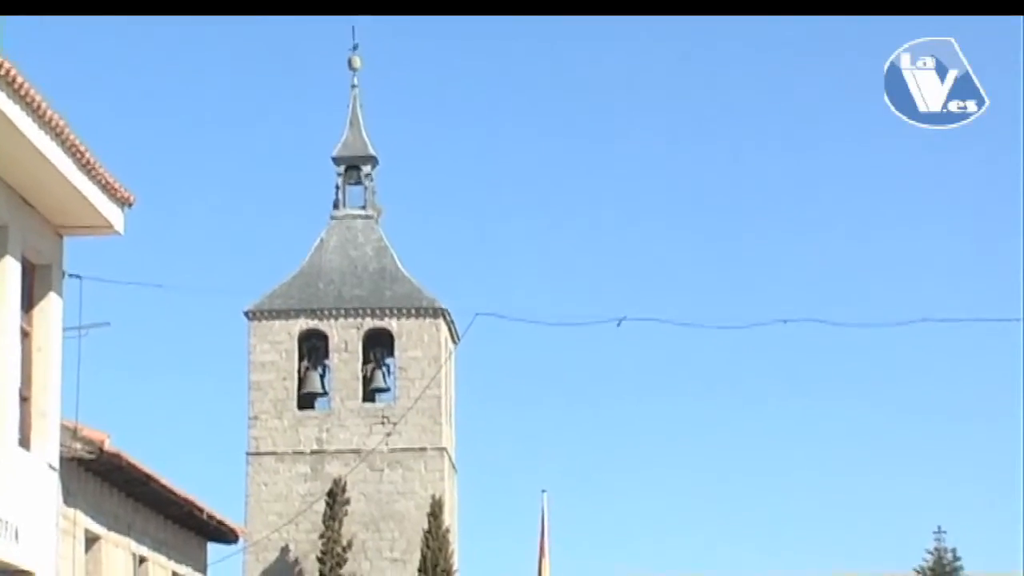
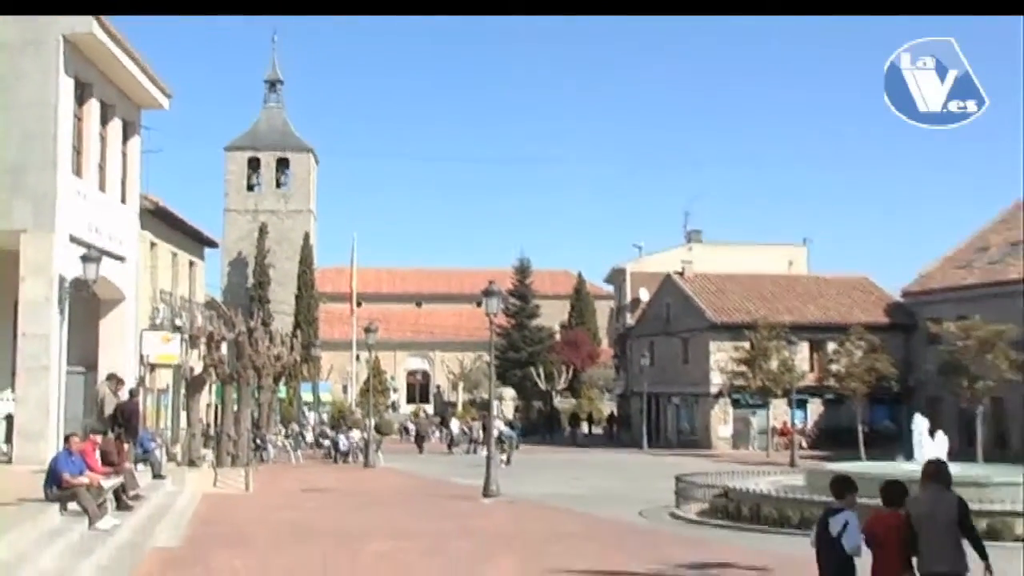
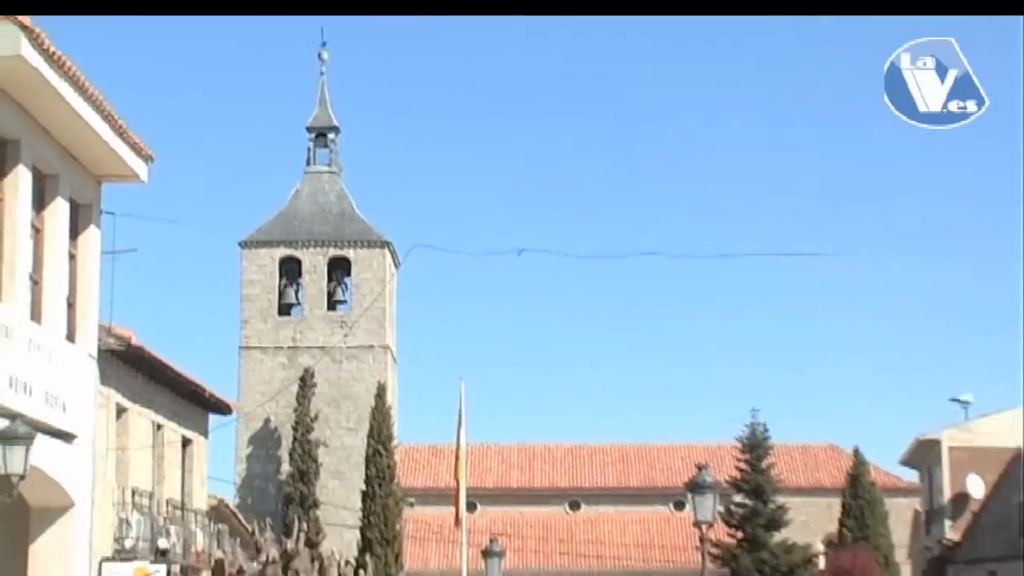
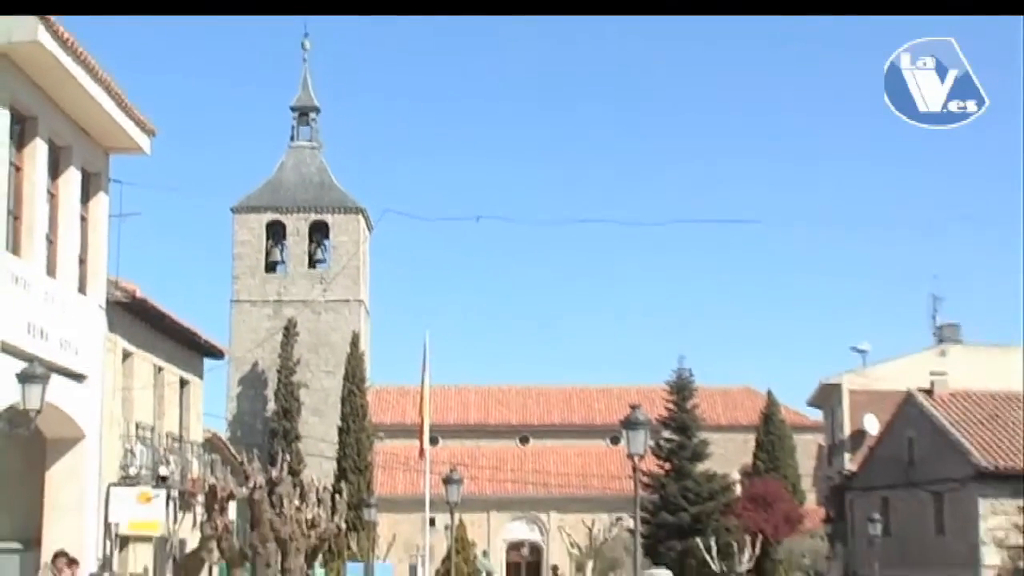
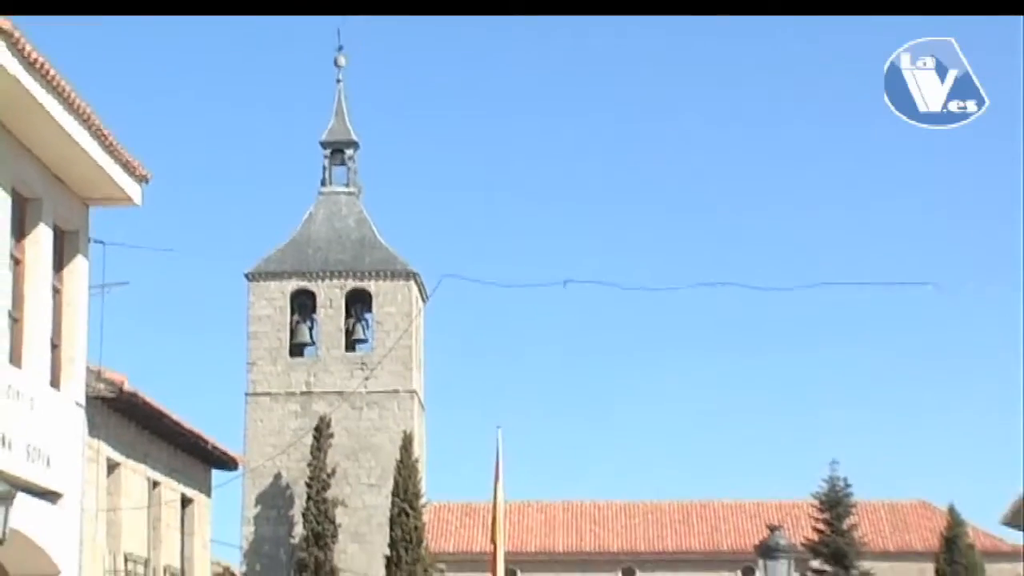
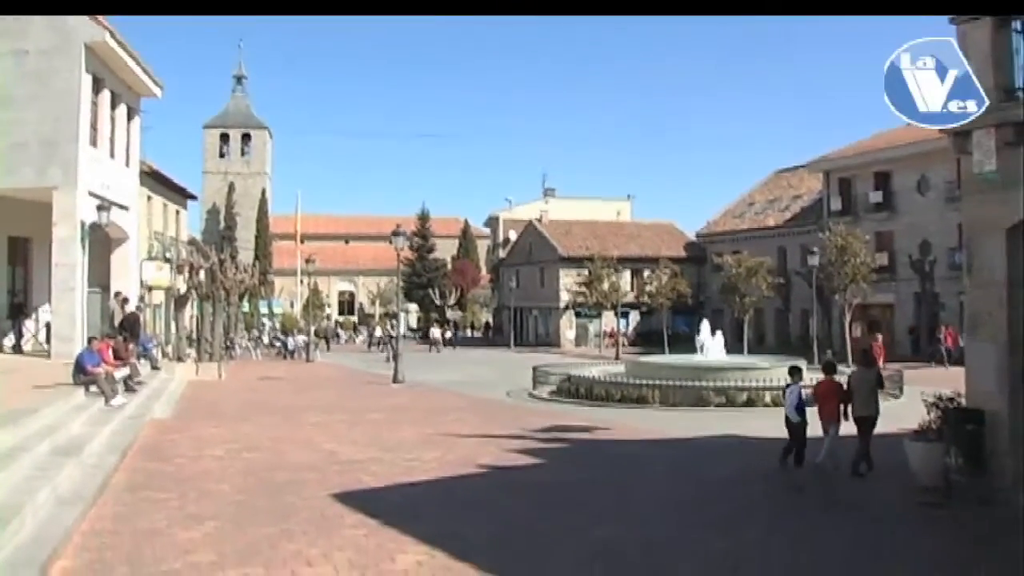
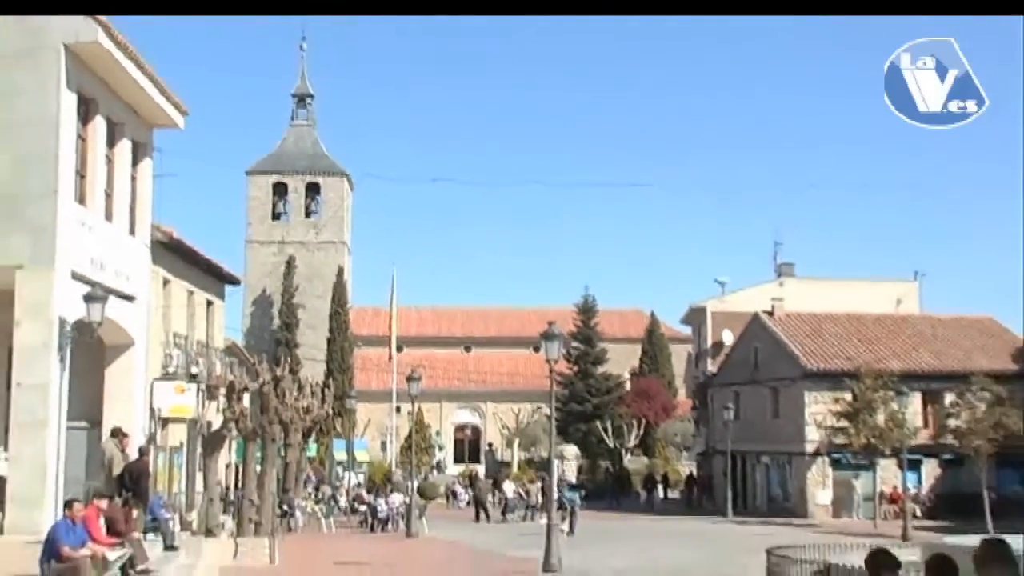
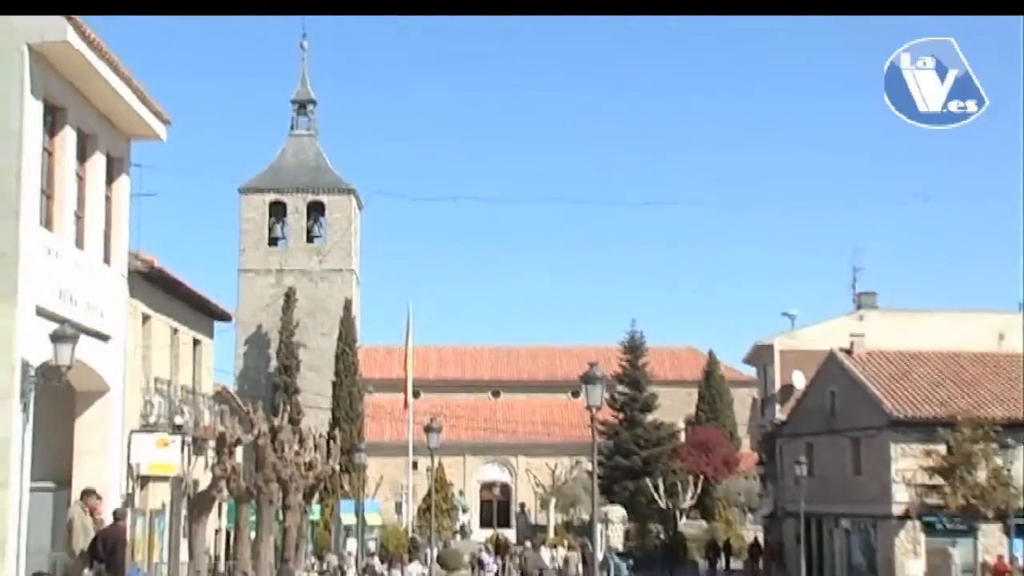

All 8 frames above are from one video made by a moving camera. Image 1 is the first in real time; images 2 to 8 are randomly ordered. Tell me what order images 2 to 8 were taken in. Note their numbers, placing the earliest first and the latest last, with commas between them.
5, 3, 4, 8, 7, 2, 6
